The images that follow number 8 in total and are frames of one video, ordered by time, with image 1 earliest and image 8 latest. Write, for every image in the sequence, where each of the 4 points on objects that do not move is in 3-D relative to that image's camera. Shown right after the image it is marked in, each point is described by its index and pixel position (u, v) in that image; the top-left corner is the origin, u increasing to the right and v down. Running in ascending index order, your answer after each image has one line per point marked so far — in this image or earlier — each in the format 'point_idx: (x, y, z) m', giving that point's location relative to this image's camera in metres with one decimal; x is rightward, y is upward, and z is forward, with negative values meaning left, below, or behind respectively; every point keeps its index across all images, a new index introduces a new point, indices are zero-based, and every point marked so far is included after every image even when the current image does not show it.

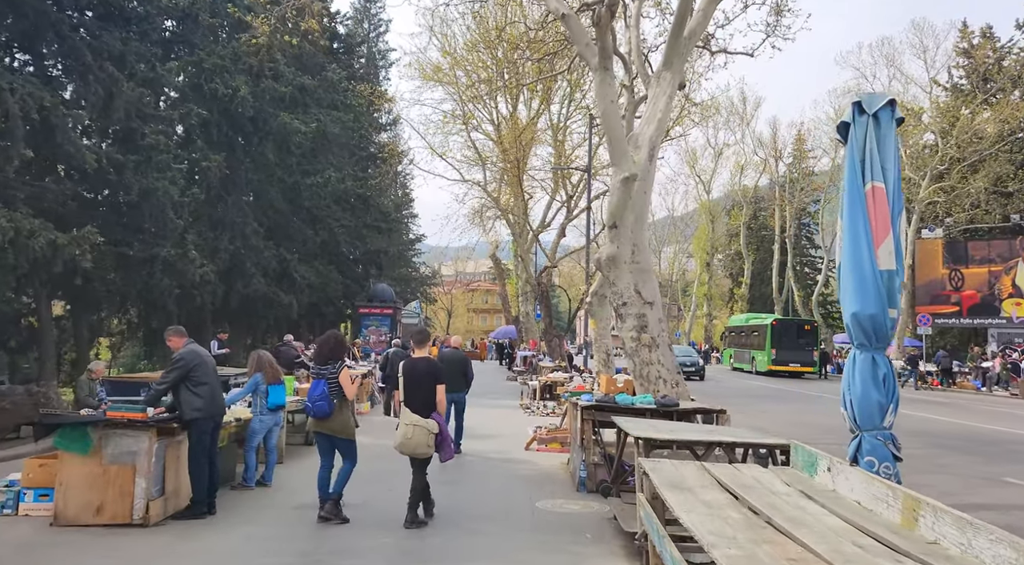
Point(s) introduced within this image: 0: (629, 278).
0: (+1.7, +0.1, +15.1) m
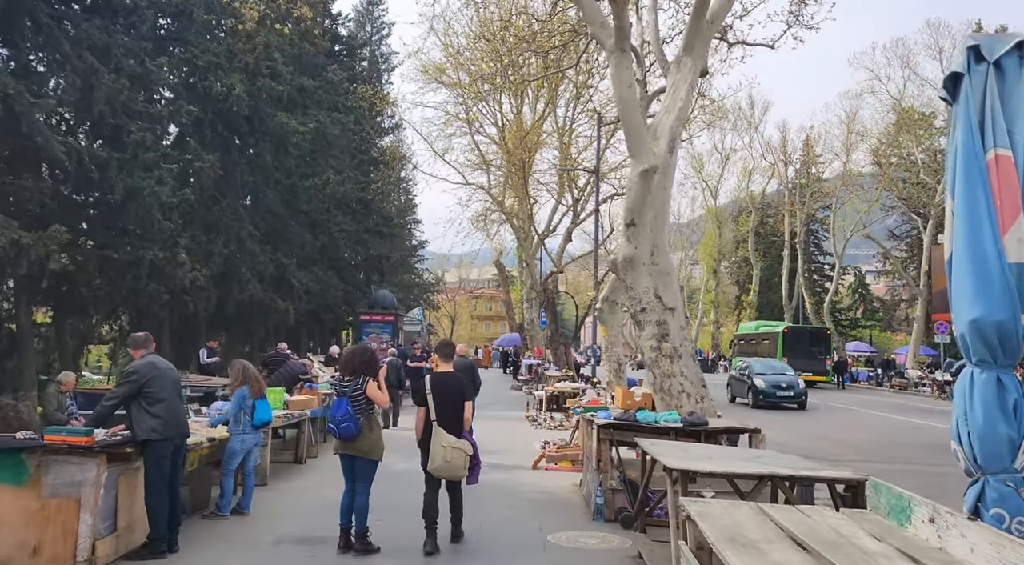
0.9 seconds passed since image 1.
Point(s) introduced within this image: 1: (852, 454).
0: (+1.8, 0.0, +13.8) m
1: (+6.5, -3.3, +19.6) m
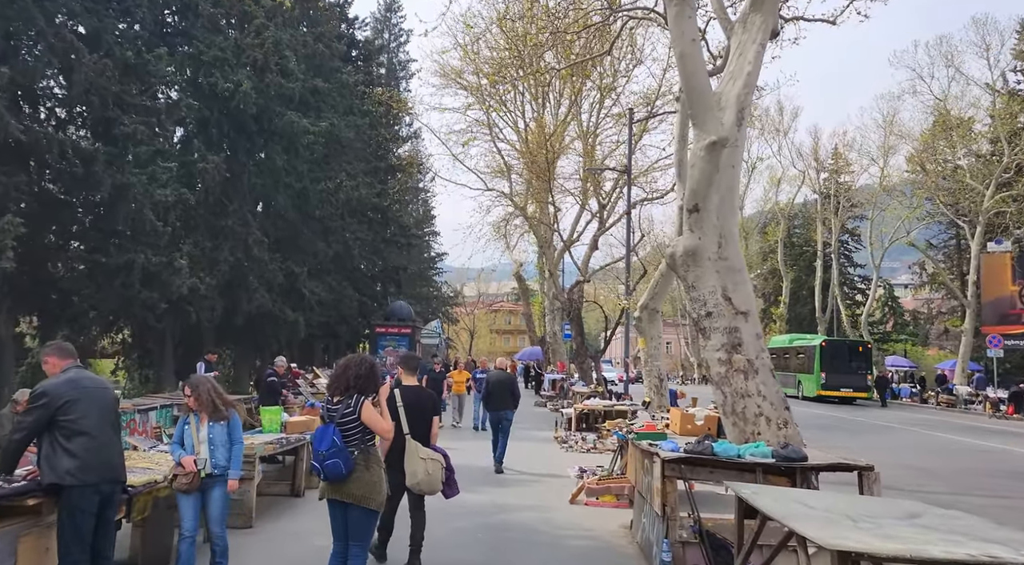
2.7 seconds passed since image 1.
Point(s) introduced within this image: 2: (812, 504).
0: (+2.3, 0.0, +11.3) m
1: (+7.0, -3.4, +17.0) m
2: (+1.9, -1.4, +6.3) m
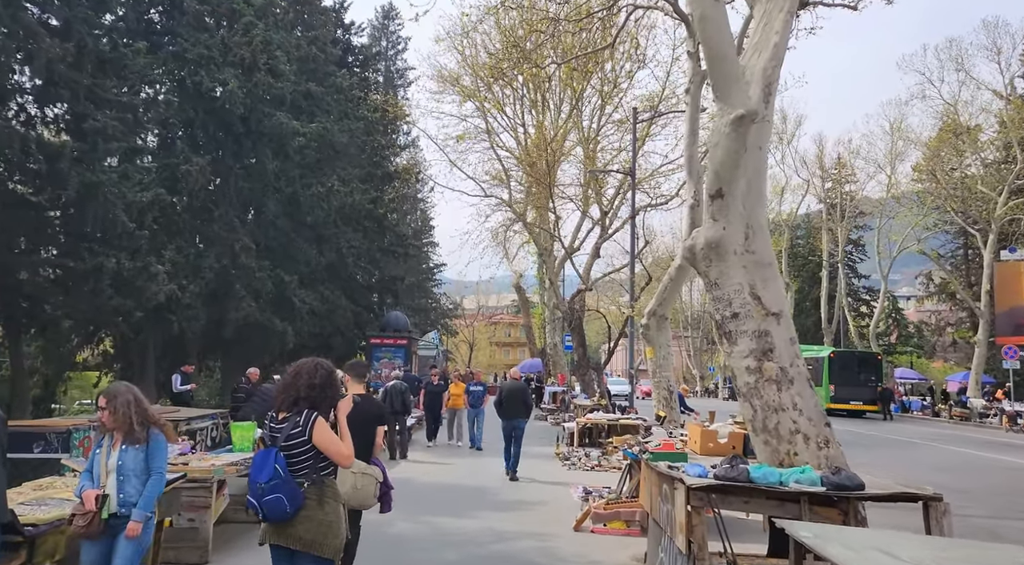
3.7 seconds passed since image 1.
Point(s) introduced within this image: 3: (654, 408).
0: (+2.2, +0.1, +9.8) m
1: (+7.0, -3.4, +15.5) m
2: (+1.8, -1.3, +4.8) m
3: (+2.8, -2.5, +20.0) m
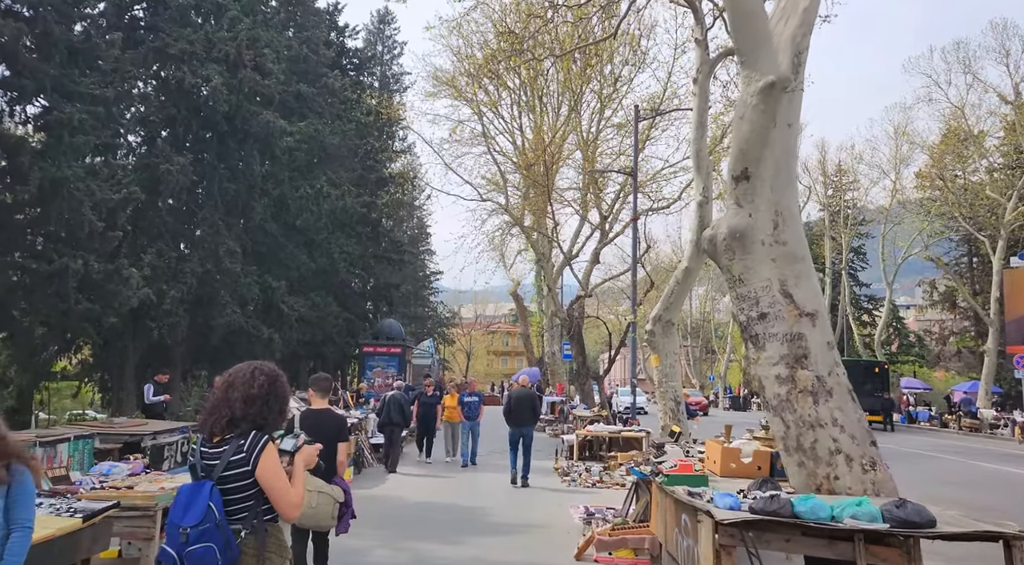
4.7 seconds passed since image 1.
0: (+2.2, +0.1, +8.5) m
1: (+6.9, -3.4, +14.2) m
2: (+1.8, -1.2, +3.5) m
3: (+2.7, -2.5, +18.6) m
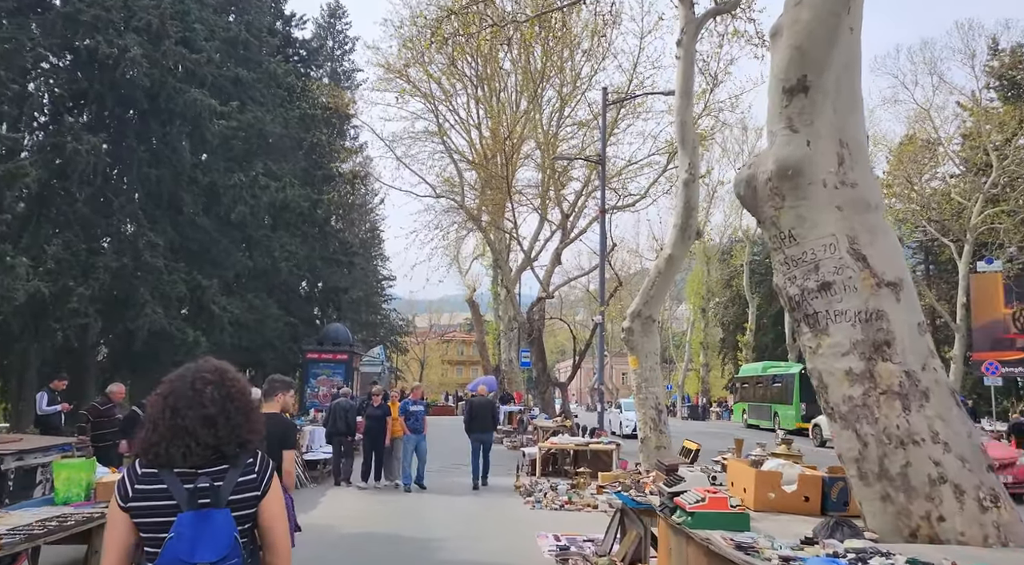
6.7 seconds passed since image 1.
0: (+1.9, +0.4, +6.0) m
1: (+6.4, -3.3, +11.9) m
2: (+1.8, -0.9, +1.0) m
3: (+2.0, -2.4, +16.1) m
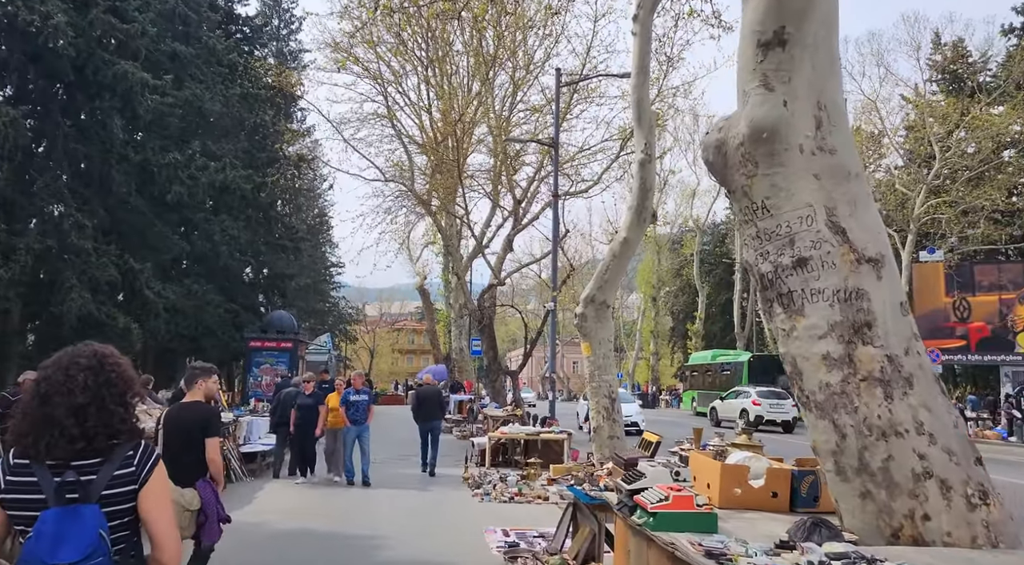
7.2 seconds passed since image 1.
0: (+1.6, +0.5, +5.5) m
1: (+5.8, -3.1, +11.6) m
2: (+1.7, -0.8, +0.5) m
3: (+1.2, -2.1, +15.6) m
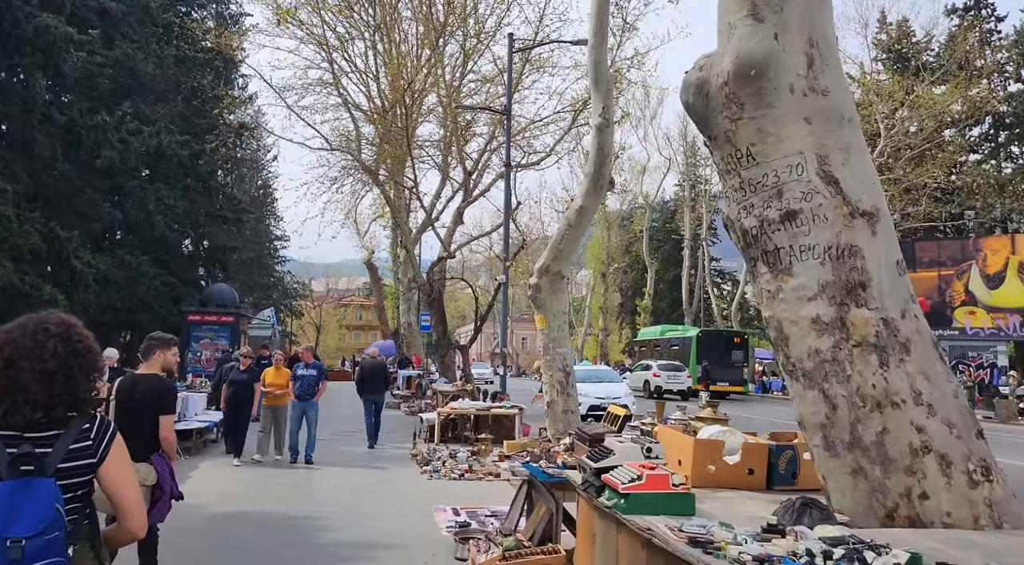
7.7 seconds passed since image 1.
0: (+1.4, +0.7, +4.9) m
1: (+5.3, -2.7, +11.3) m
2: (+1.7, -0.7, 0.0) m
3: (+0.5, -1.7, +15.1) m
